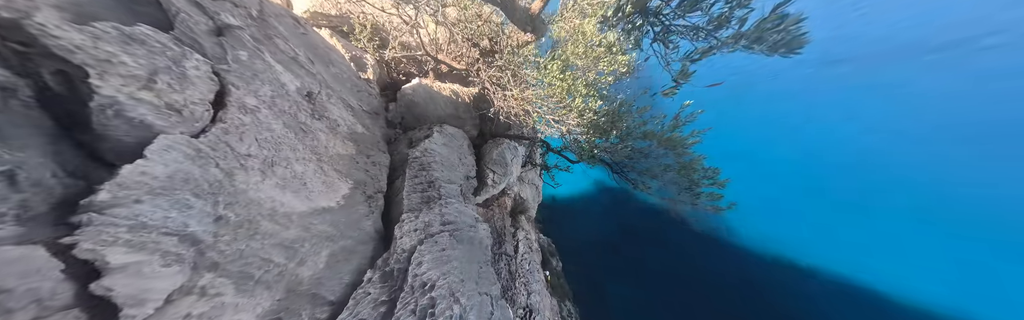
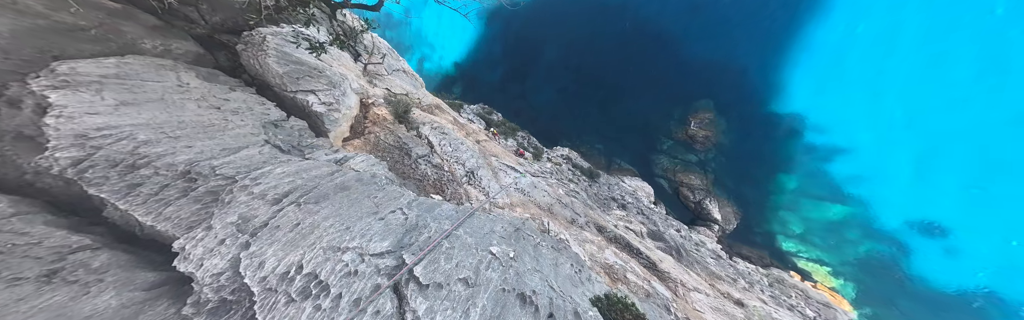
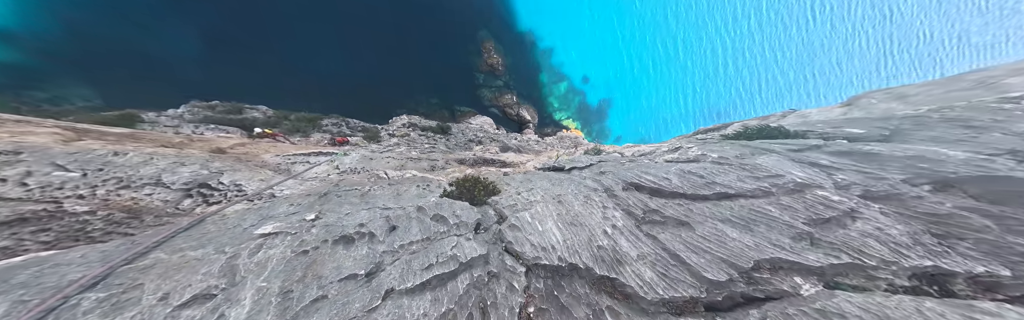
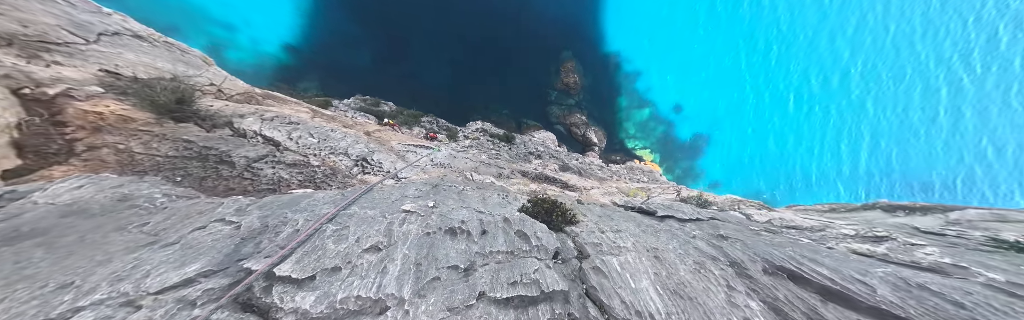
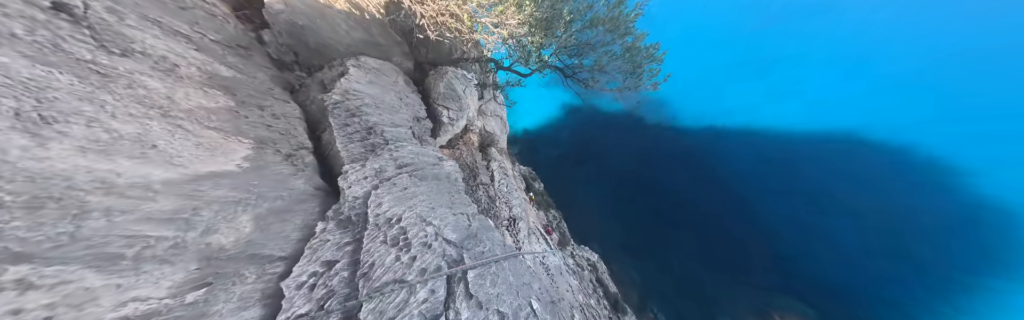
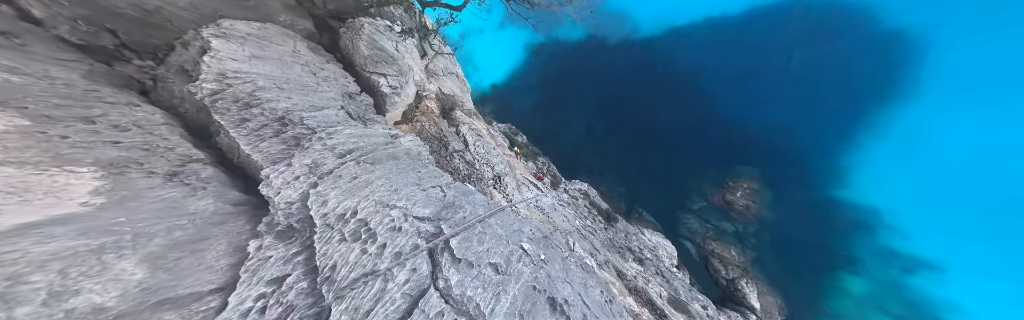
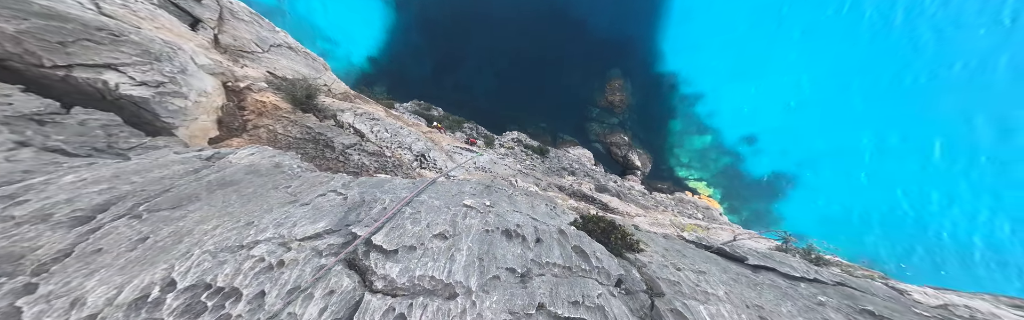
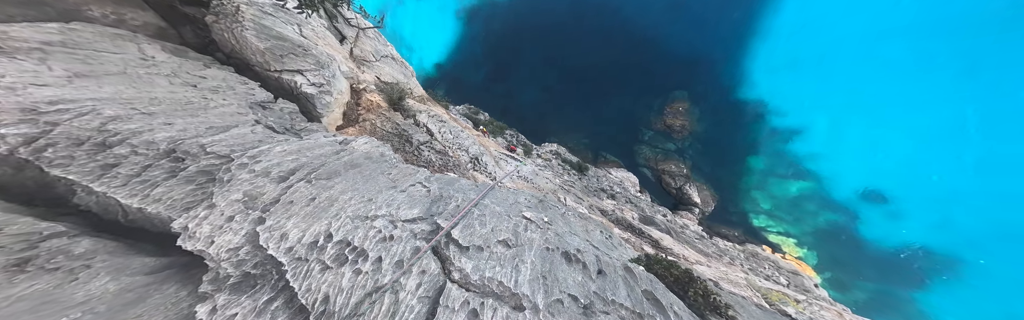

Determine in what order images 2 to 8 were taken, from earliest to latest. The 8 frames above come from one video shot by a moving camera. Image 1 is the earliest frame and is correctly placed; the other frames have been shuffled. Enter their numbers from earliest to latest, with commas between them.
5, 6, 2, 8, 7, 4, 3
